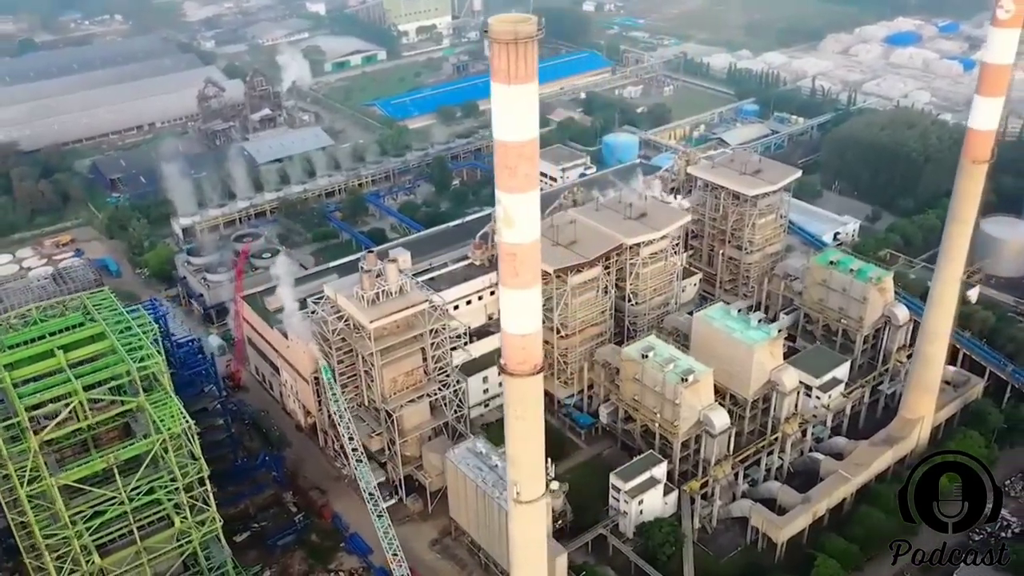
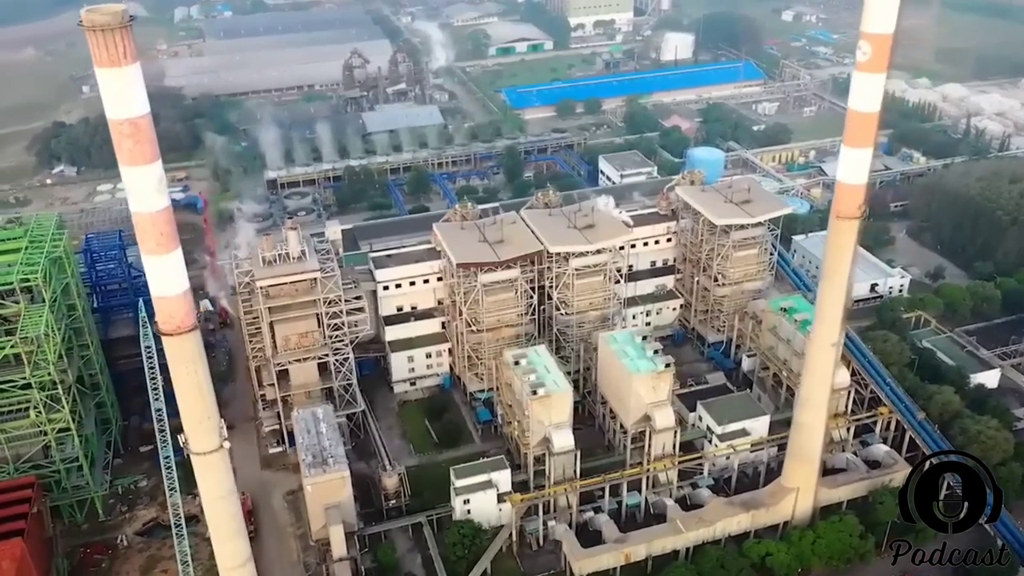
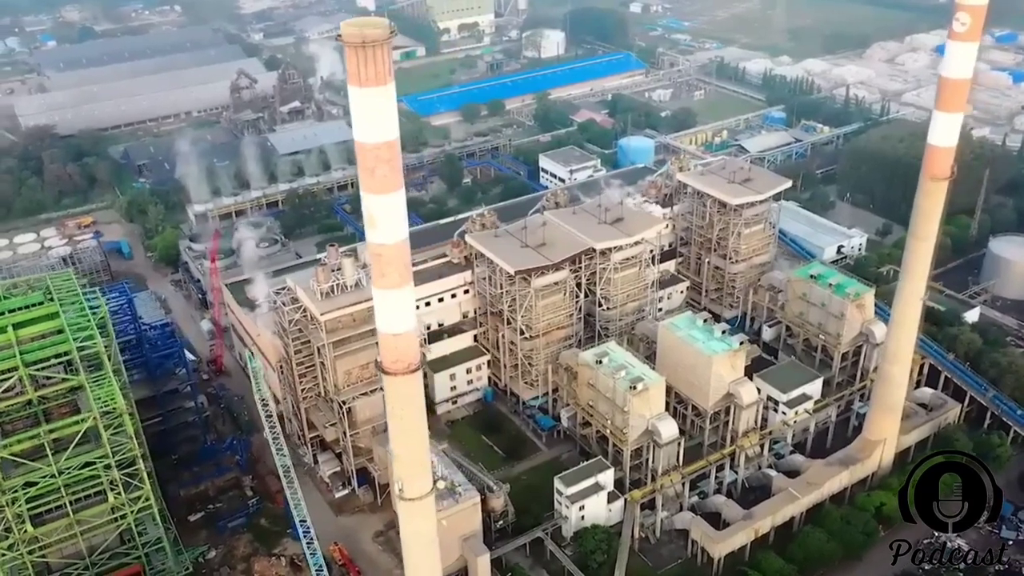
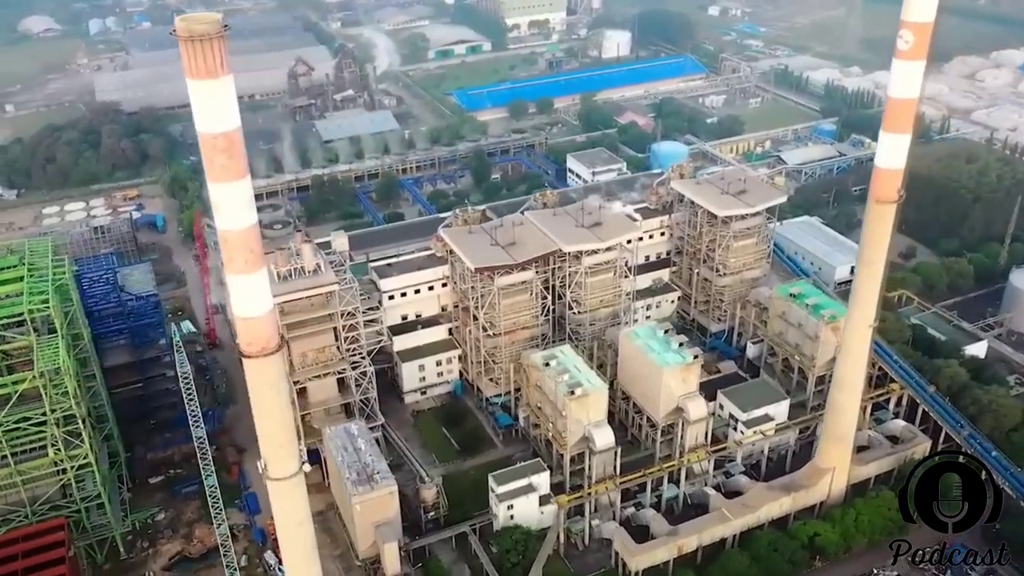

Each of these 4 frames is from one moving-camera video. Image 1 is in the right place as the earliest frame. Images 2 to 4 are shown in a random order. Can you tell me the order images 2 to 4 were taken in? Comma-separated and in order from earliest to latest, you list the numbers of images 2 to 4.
3, 4, 2
